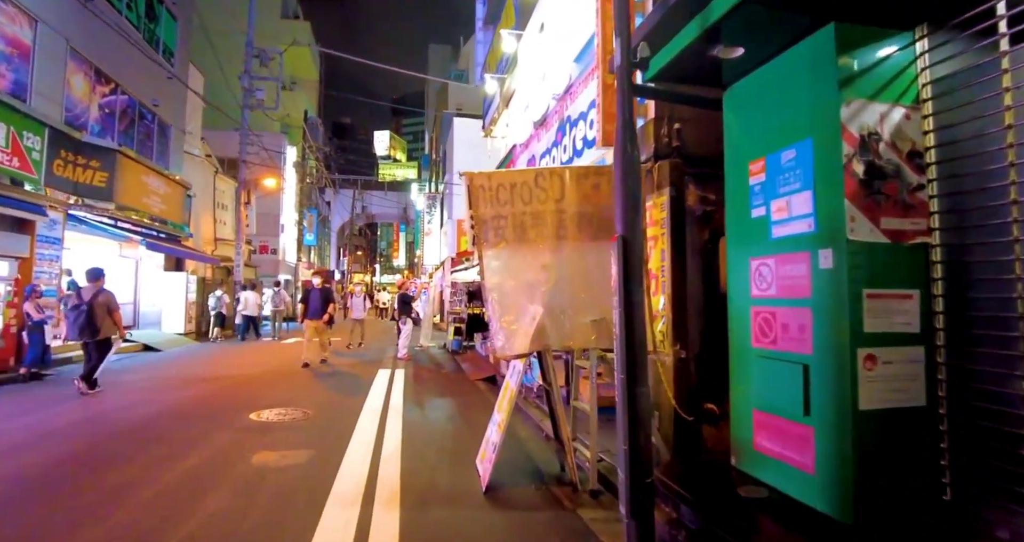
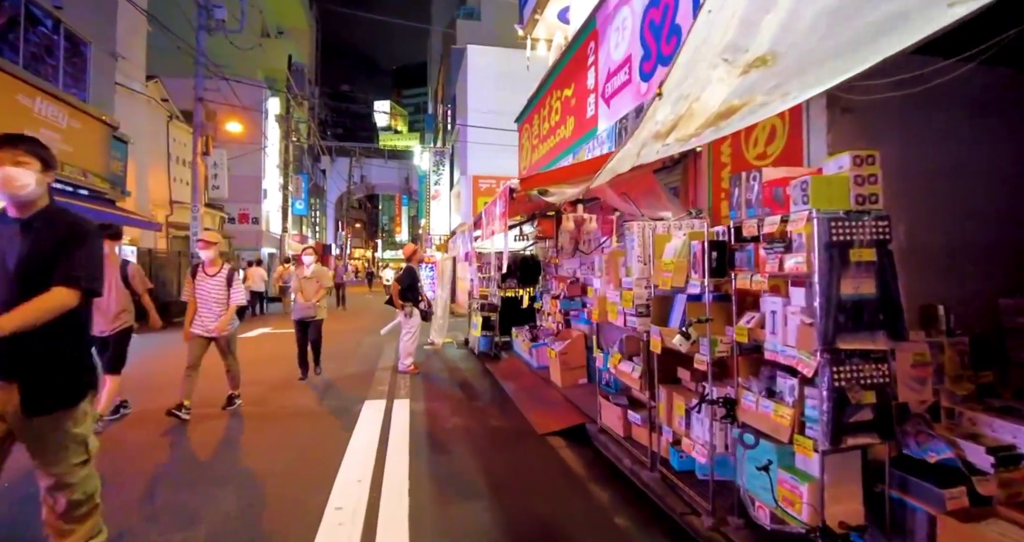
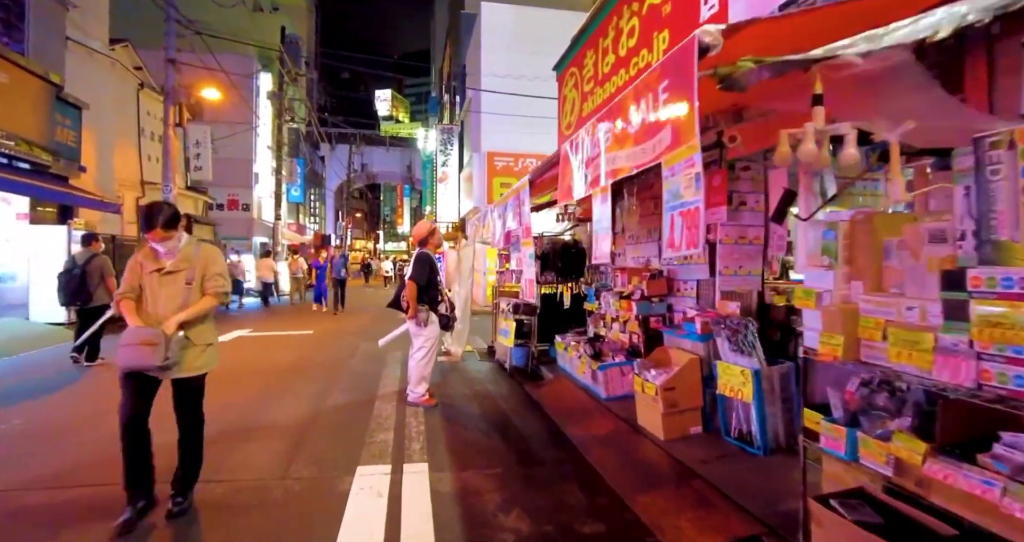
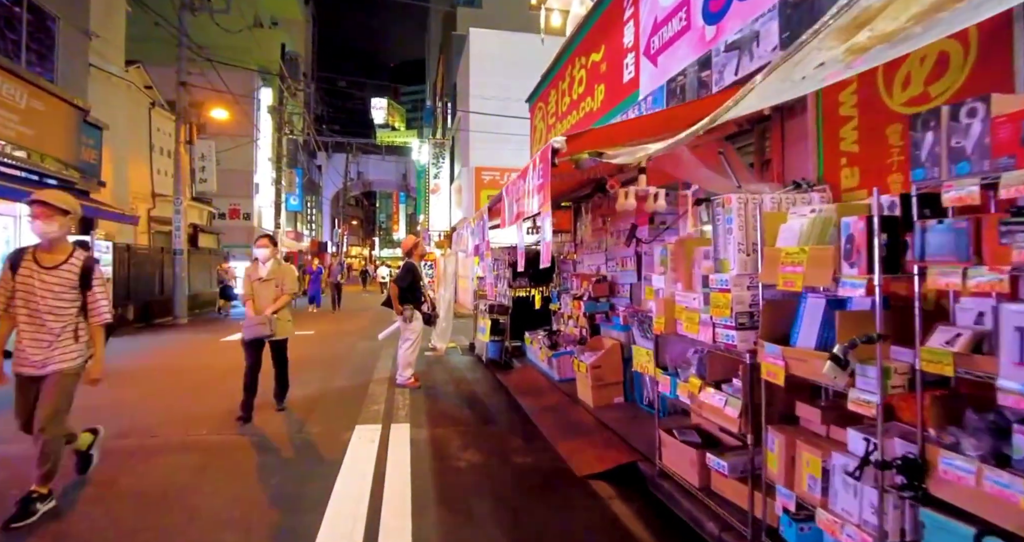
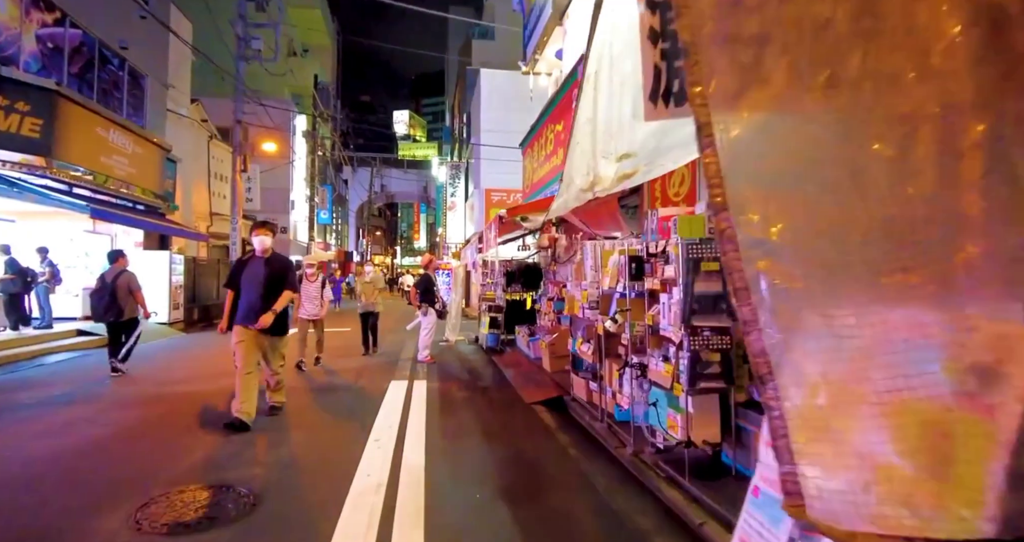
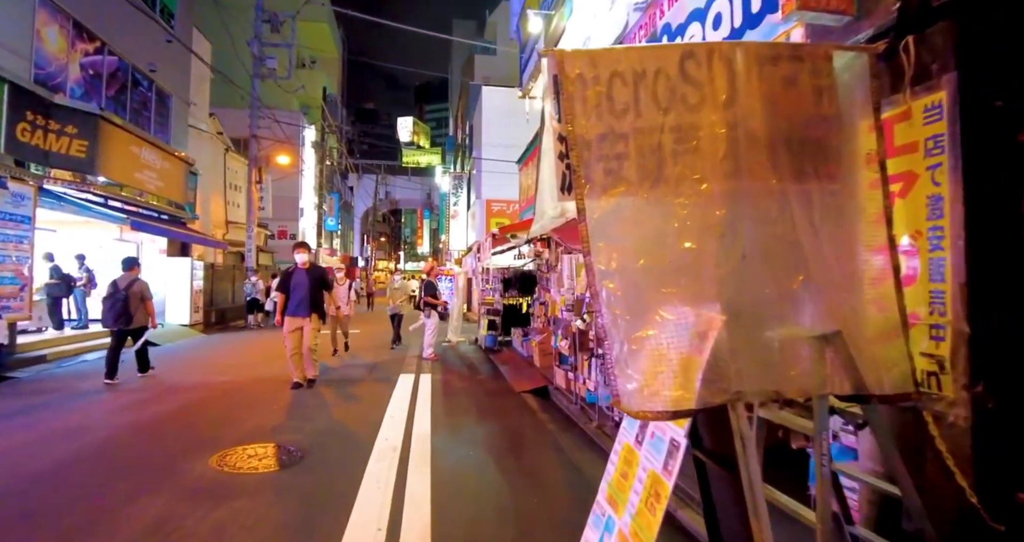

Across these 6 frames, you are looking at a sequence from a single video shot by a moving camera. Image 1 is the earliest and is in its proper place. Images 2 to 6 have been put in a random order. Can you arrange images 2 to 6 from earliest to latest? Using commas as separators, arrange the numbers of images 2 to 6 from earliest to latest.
6, 5, 2, 4, 3
